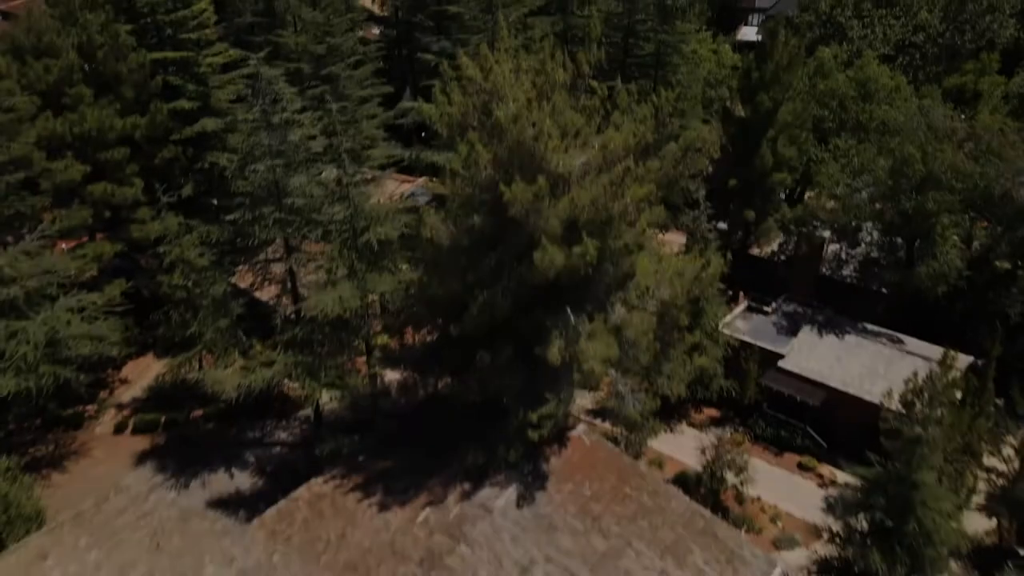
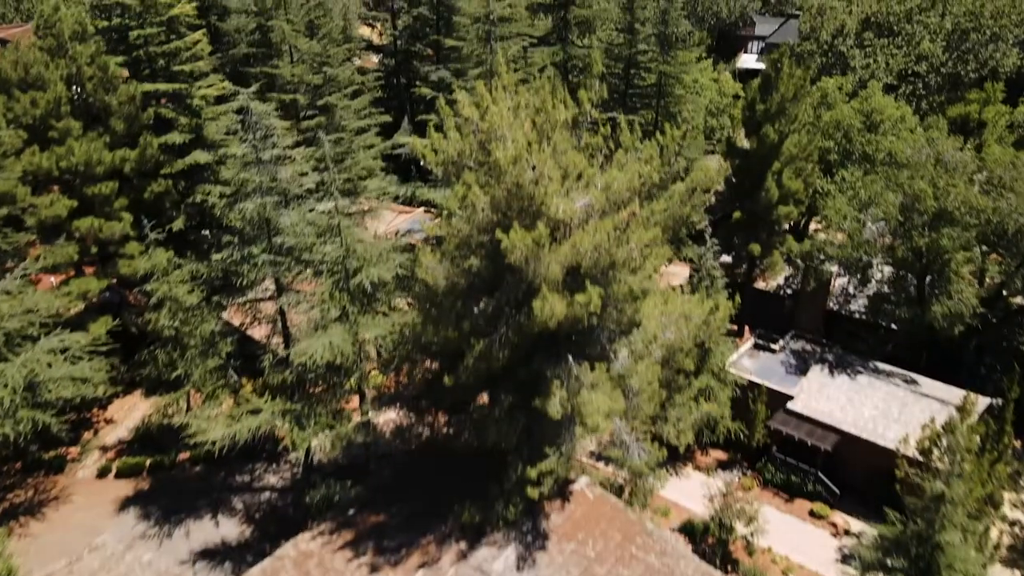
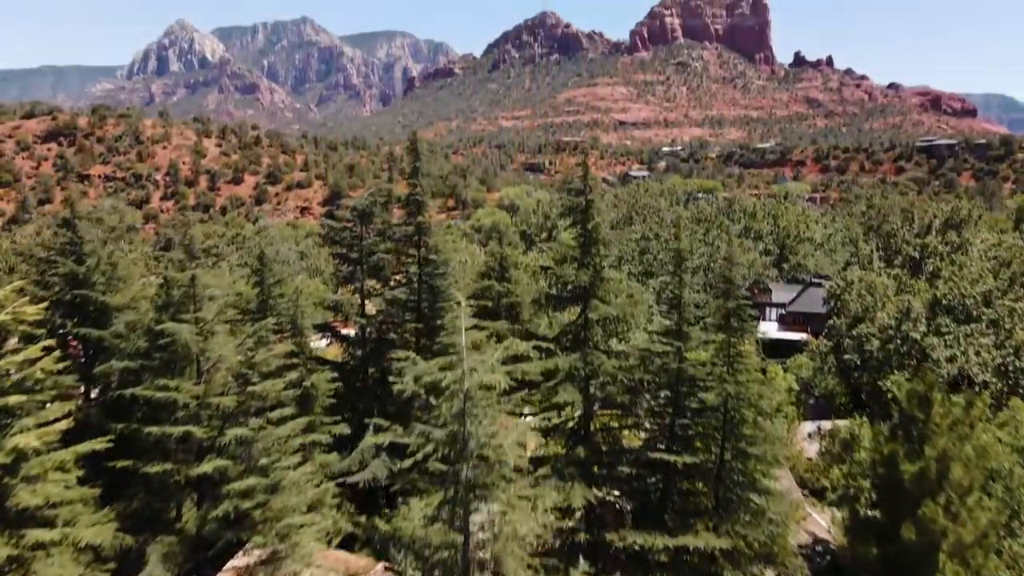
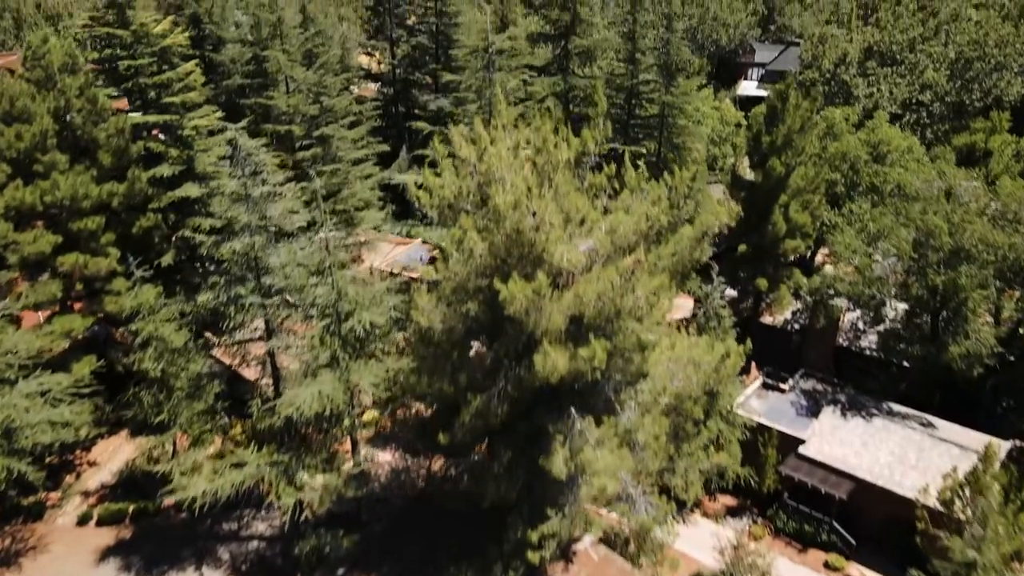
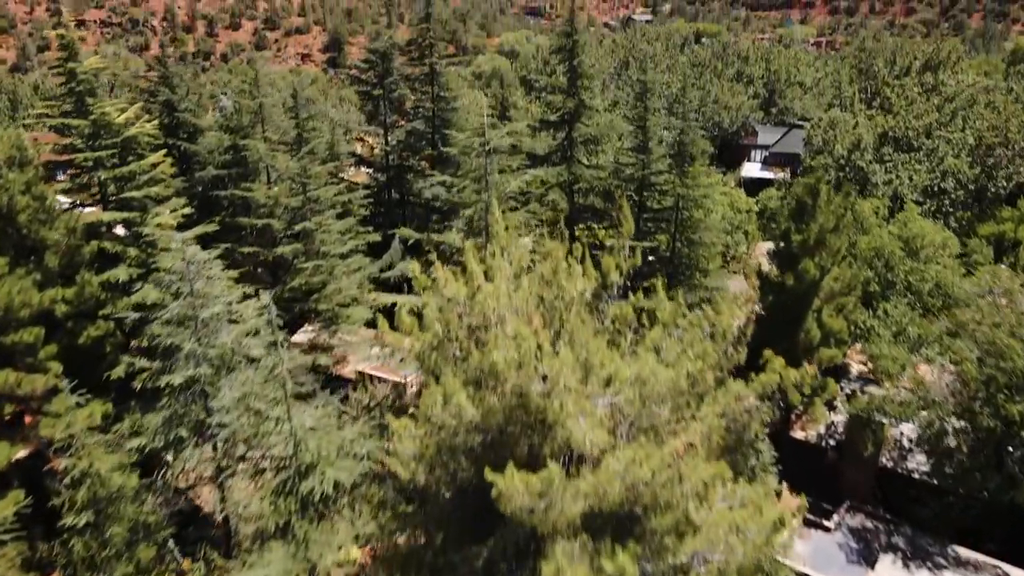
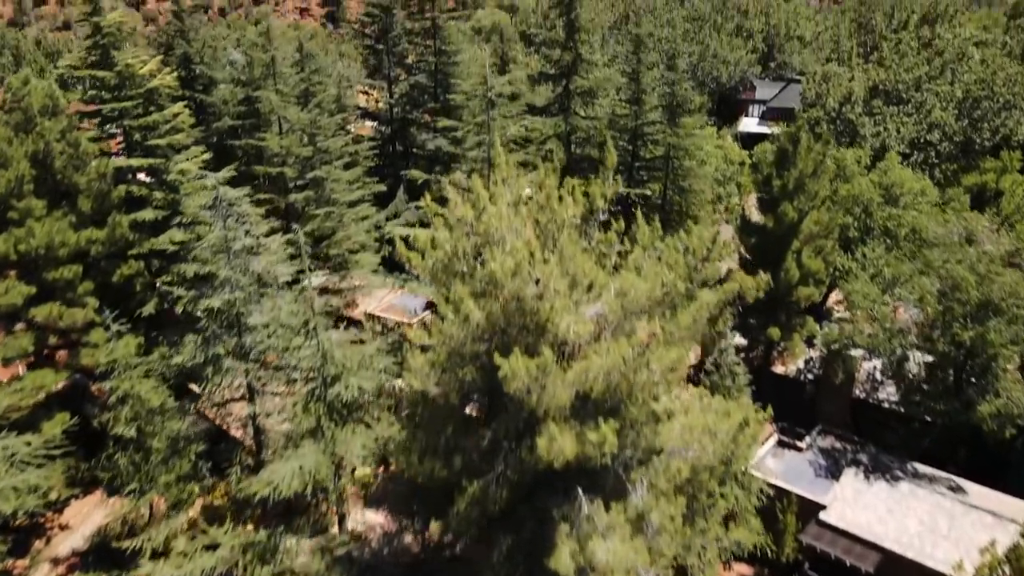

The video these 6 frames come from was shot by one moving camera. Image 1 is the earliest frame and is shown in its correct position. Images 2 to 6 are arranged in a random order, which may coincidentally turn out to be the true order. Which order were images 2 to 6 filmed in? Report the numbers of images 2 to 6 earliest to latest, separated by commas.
2, 4, 6, 5, 3
